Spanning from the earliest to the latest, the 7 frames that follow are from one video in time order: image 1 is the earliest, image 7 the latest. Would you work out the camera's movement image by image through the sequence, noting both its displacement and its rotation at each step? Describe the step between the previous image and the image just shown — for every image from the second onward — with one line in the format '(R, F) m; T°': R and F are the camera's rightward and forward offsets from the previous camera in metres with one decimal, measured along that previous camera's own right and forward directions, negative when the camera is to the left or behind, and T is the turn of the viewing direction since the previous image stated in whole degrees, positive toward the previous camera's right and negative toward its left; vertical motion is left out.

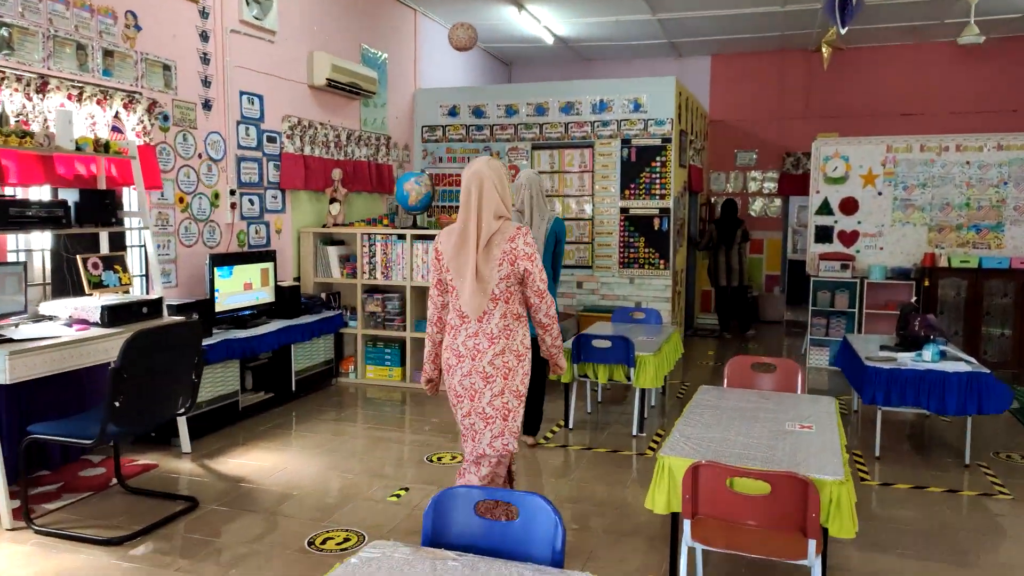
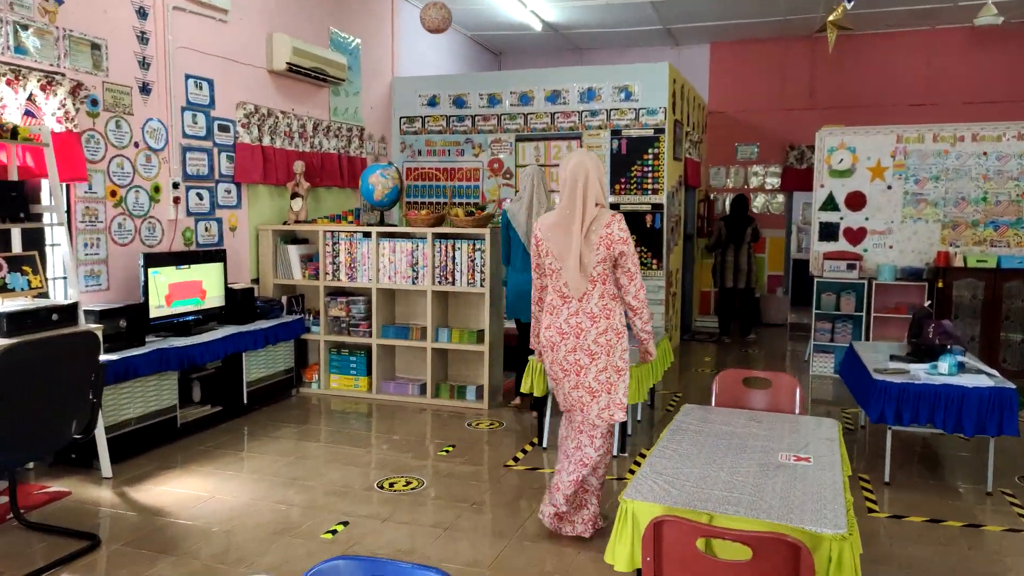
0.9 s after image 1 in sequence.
(+0.2, +0.5) m; 0°
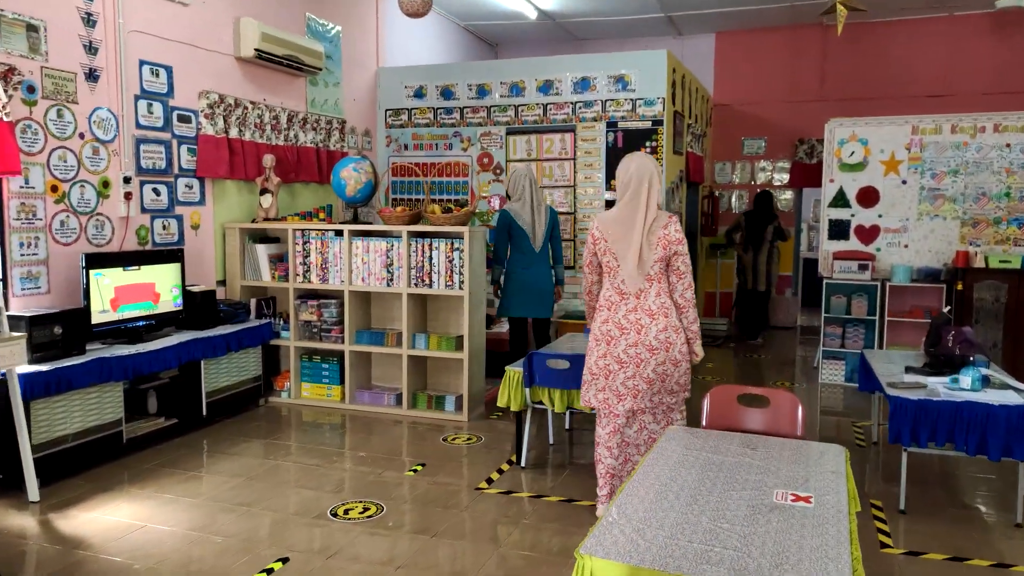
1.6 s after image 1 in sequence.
(+0.2, +0.4) m; -1°
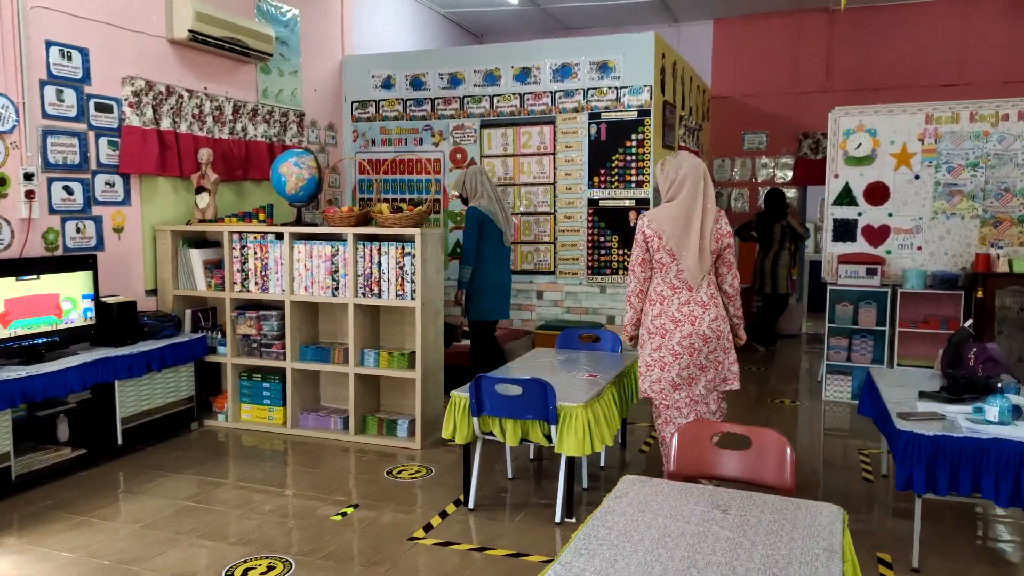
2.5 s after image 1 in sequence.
(+0.3, +0.6) m; -1°
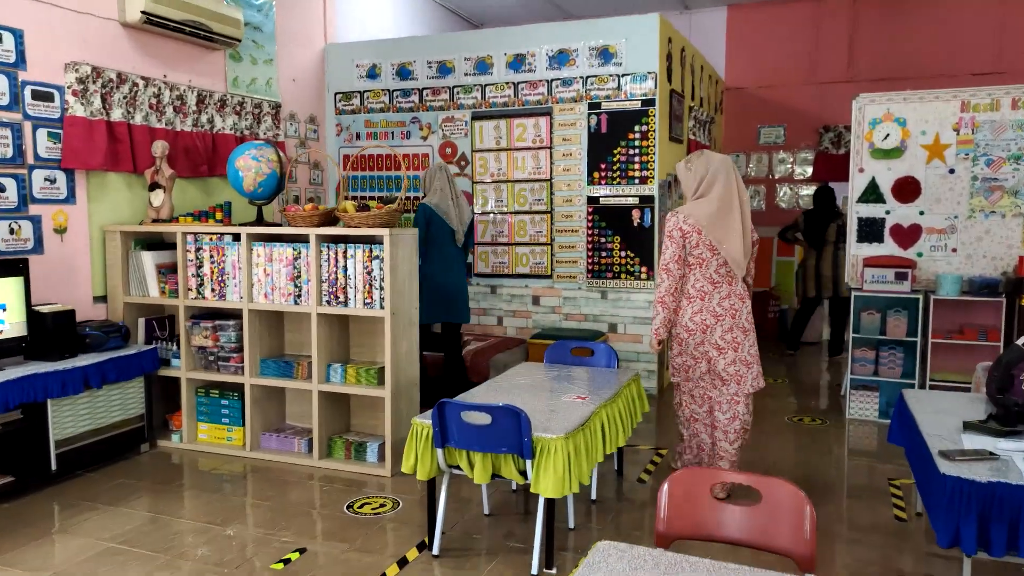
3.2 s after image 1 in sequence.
(+0.2, +0.5) m; -1°
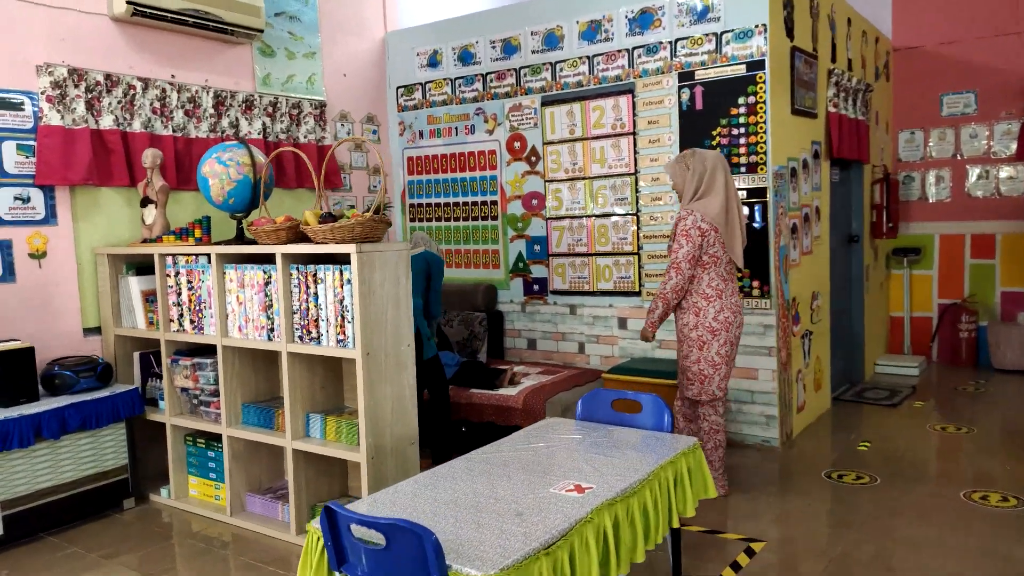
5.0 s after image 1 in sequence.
(+0.6, +1.1) m; -14°
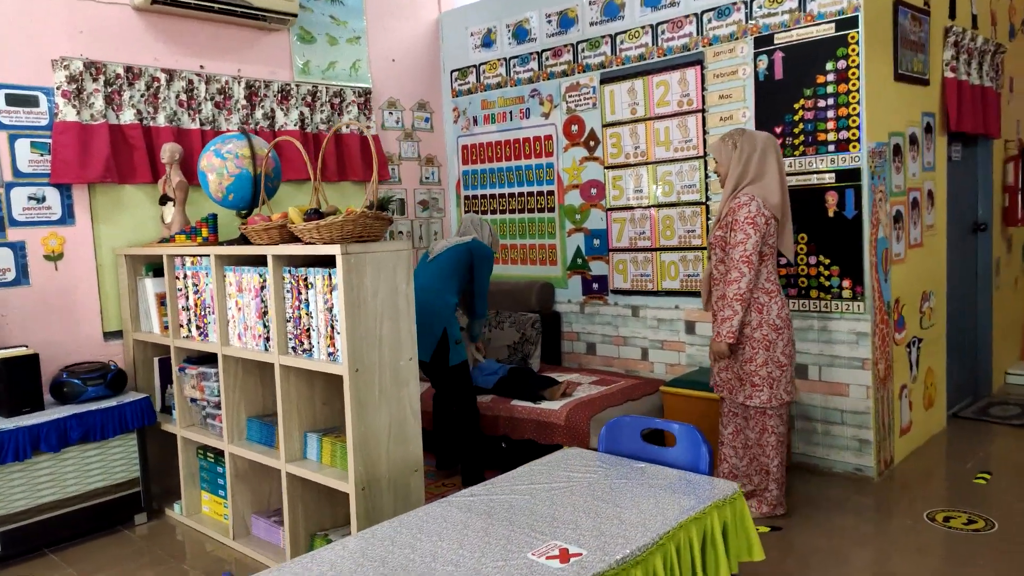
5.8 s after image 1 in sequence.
(+0.3, +0.5) m; -8°
